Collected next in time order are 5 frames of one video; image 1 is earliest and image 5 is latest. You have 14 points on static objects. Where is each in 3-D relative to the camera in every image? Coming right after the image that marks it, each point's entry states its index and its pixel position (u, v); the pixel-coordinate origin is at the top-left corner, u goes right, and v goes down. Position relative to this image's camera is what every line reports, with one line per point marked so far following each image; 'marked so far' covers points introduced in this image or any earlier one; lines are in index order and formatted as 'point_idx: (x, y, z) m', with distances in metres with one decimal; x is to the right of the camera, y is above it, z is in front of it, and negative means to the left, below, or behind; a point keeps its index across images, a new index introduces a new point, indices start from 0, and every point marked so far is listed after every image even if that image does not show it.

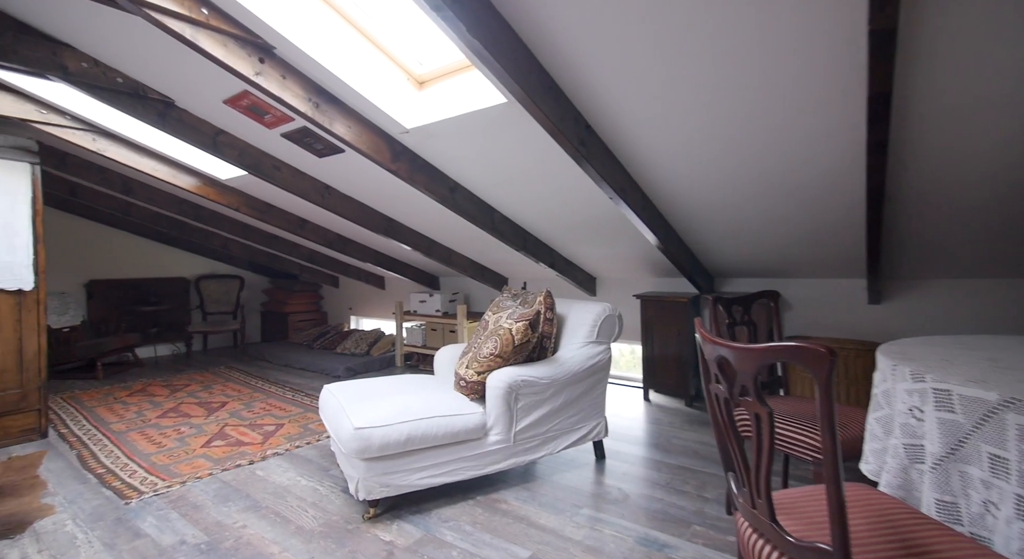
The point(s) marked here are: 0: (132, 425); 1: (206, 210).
0: (-2.6, -1.0, +3.4) m
1: (-2.8, +0.6, +4.4) m
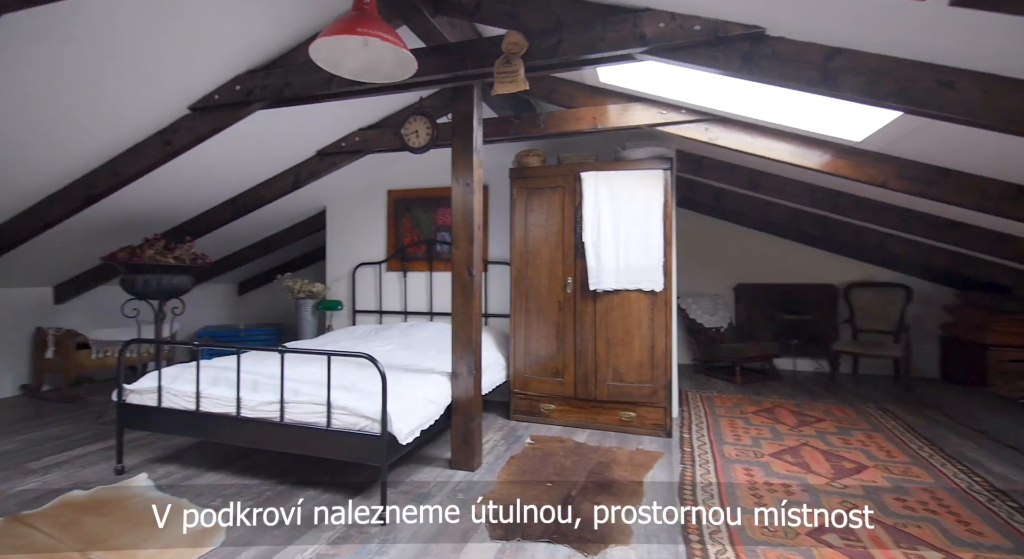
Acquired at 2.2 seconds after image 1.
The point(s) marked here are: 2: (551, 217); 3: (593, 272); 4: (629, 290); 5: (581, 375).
0: (+1.3, -1.0, +2.9) m
1: (+2.3, +0.6, +3.4) m
2: (+0.3, +0.5, +3.8) m
3: (+0.6, +0.1, +3.6) m
4: (+0.8, -0.1, +3.5) m
5: (+0.5, -0.7, +3.7) m
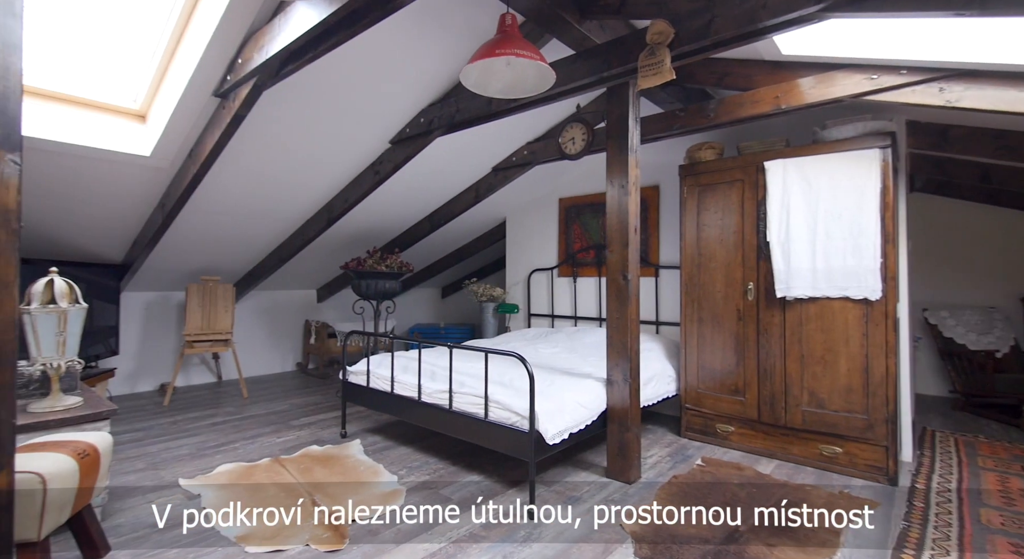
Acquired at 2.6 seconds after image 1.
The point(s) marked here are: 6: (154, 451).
0: (+2.1, -1.1, +2.2) m
1: (+3.2, +0.5, +2.3) m
2: (+1.5, +0.4, +3.4) m
3: (+1.7, 0.0, +3.1) m
4: (+1.8, -0.1, +2.9) m
5: (+1.7, -0.8, +3.2) m
6: (-2.3, -1.1, +3.2) m
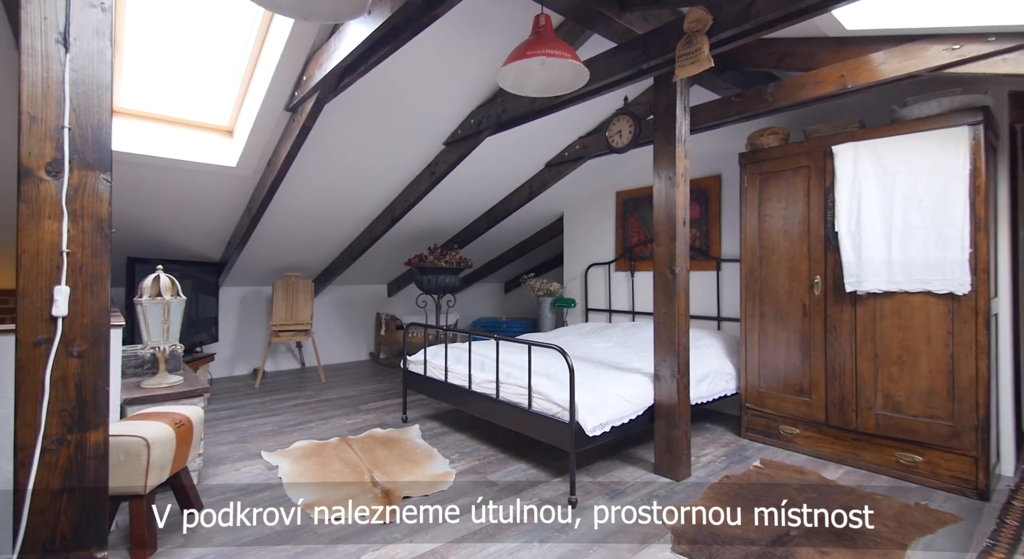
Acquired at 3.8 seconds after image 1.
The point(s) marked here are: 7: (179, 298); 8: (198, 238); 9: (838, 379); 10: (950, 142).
0: (+2.3, -1.0, +1.9) m
1: (+3.4, +0.6, +1.8) m
2: (+1.8, +0.5, +3.2) m
3: (+2.0, +0.1, +2.9) m
4: (+2.1, -0.1, +2.6) m
5: (+2.0, -0.7, +3.0) m
6: (-2.0, -1.1, +3.6) m
7: (-1.9, -0.1, +2.7) m
8: (-2.6, +0.3, +4.0) m
9: (+2.0, -0.6, +3.0) m
10: (+2.1, +0.7, +2.4) m
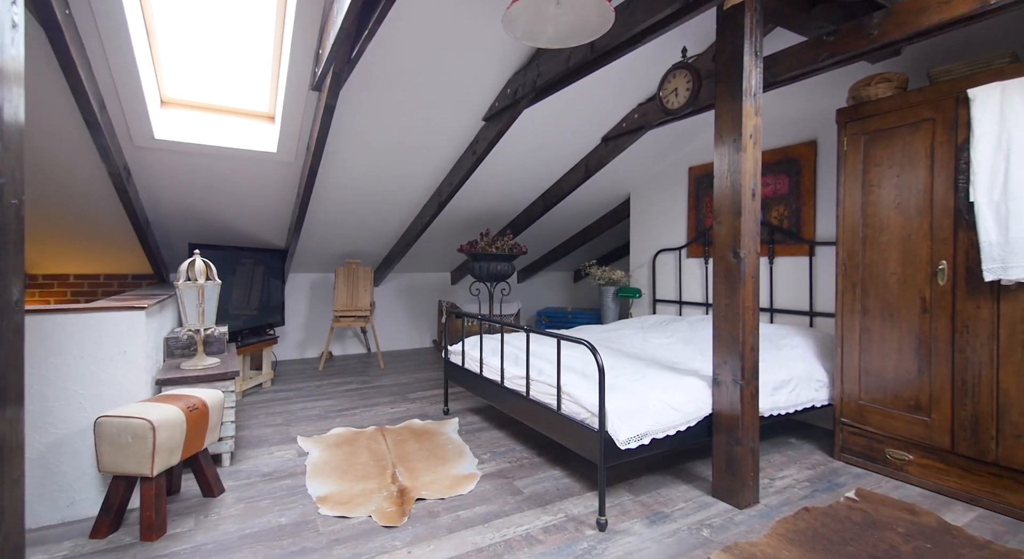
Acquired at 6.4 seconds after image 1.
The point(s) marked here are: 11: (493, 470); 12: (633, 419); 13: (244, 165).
0: (+2.2, -1.0, +1.2) m
1: (+3.3, +0.6, +0.9) m
2: (+2.0, +0.5, +2.5) m
3: (+2.1, +0.1, +2.2) m
4: (+2.2, 0.0, +1.9) m
5: (+2.2, -0.7, +2.3) m
6: (-1.6, -1.0, +3.7) m
7: (-1.7, 0.0, +2.8) m
8: (-2.1, +0.5, +4.2) m
9: (+2.2, -0.5, +2.3) m
10: (+2.1, +0.7, +1.7) m
11: (-0.1, -1.0, +2.6) m
12: (+0.5, -0.6, +2.1) m
13: (-1.8, +0.8, +3.3) m
